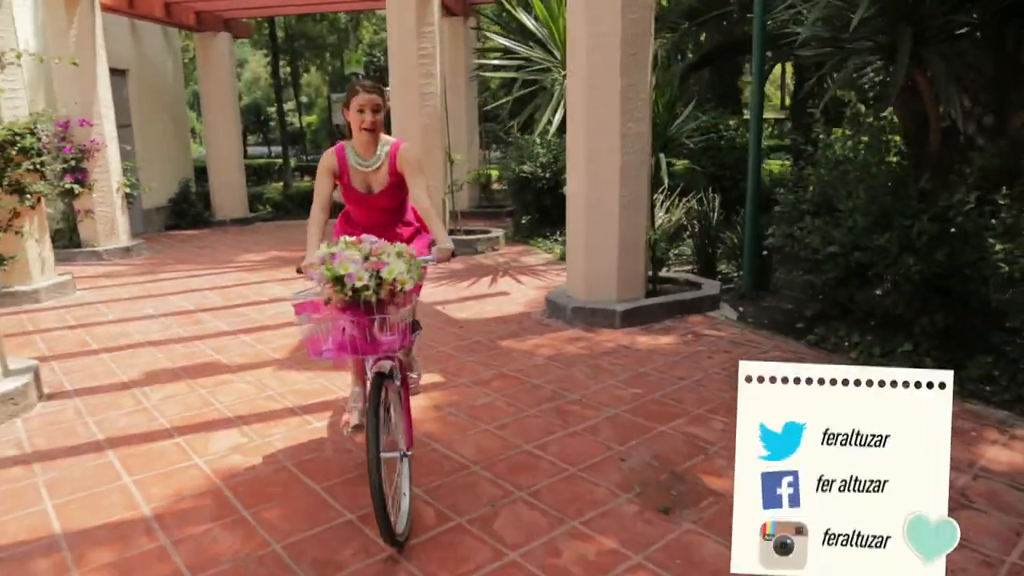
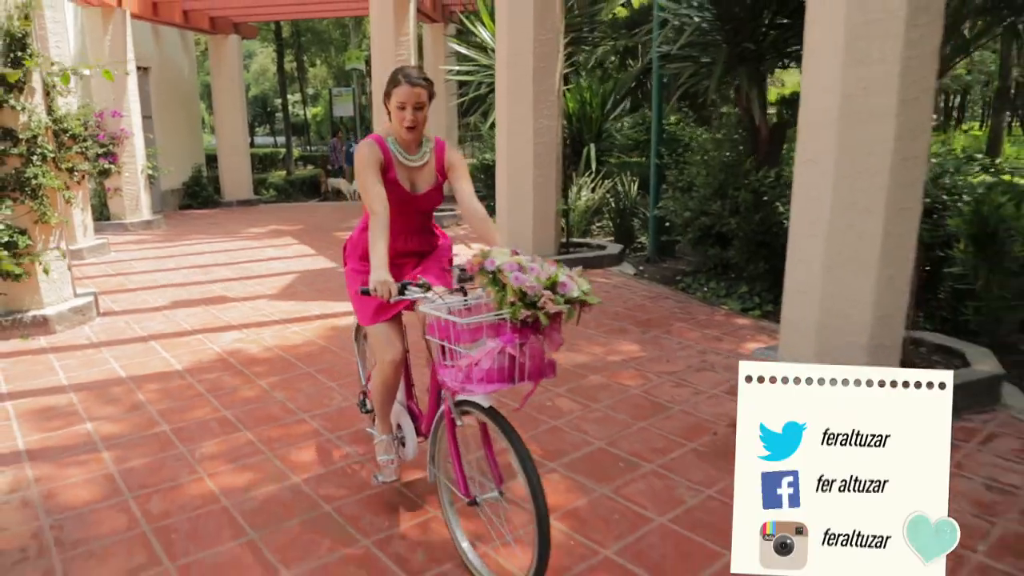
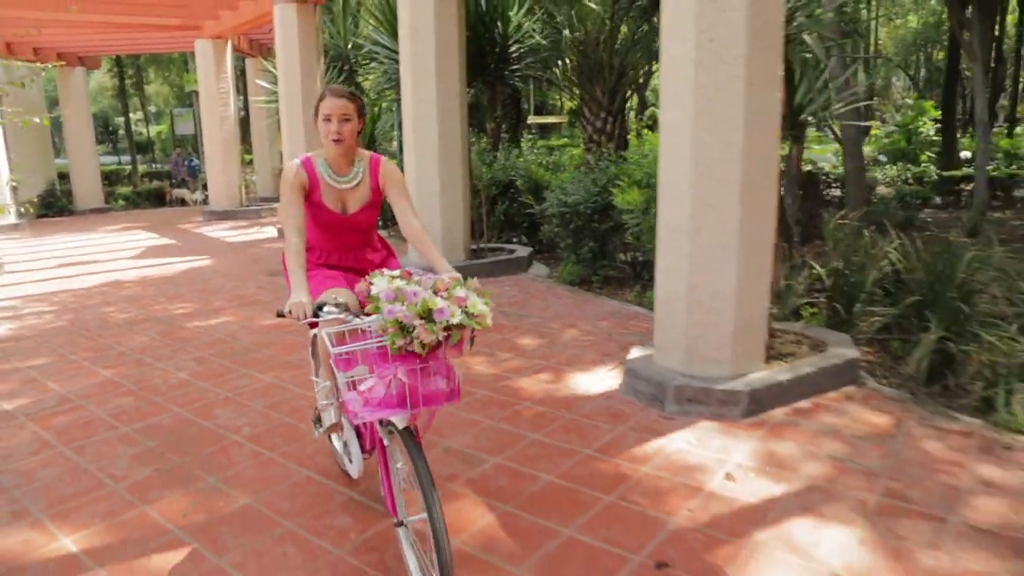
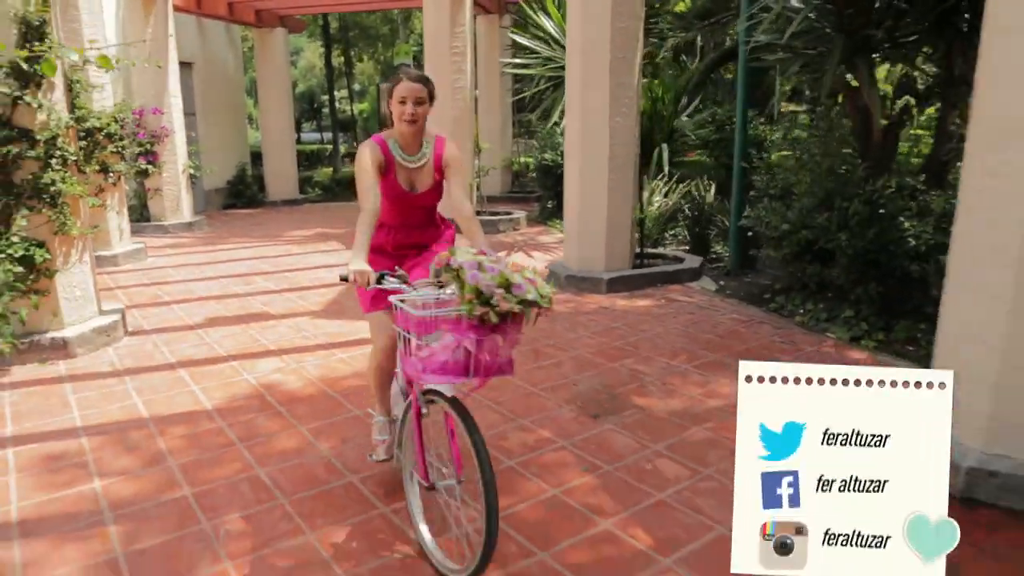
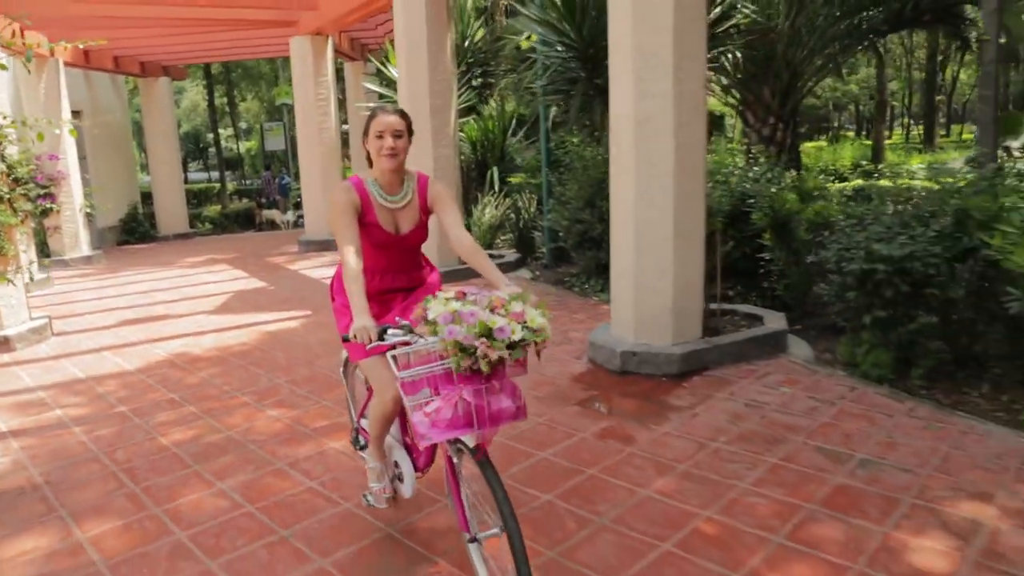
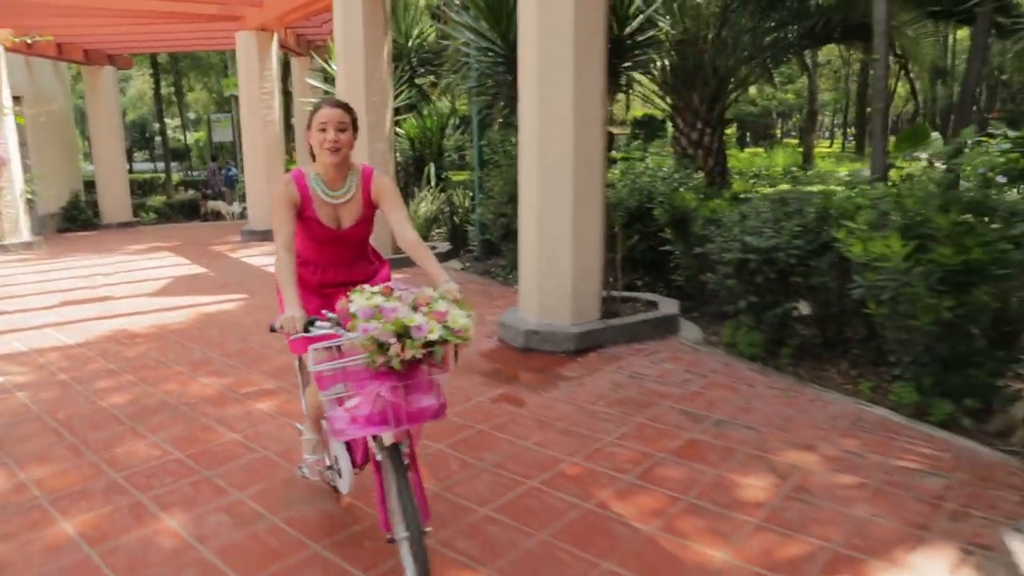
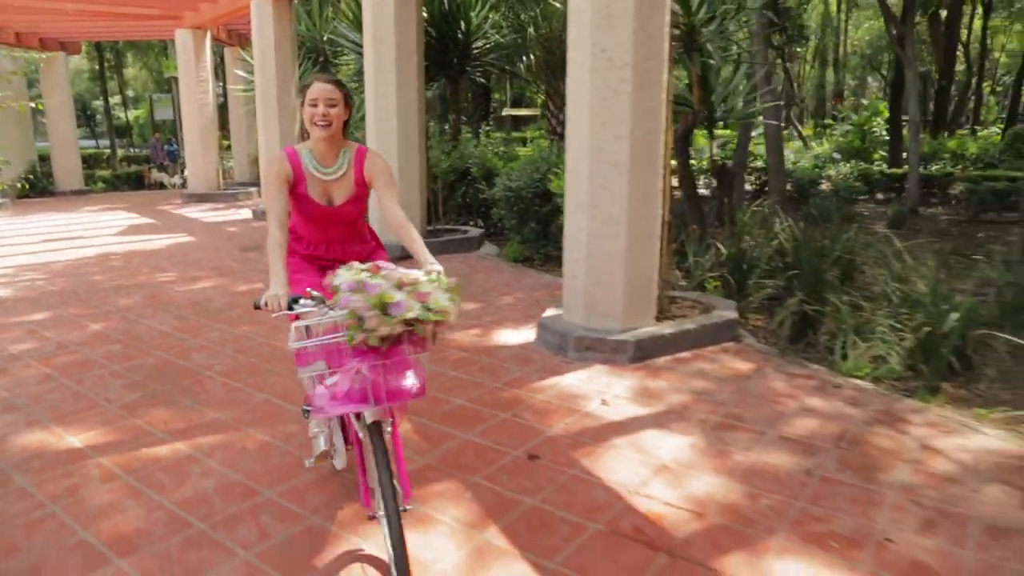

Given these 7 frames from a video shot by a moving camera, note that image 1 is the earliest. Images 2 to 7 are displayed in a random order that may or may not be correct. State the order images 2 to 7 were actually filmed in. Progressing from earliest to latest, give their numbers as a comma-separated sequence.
4, 2, 5, 6, 3, 7
